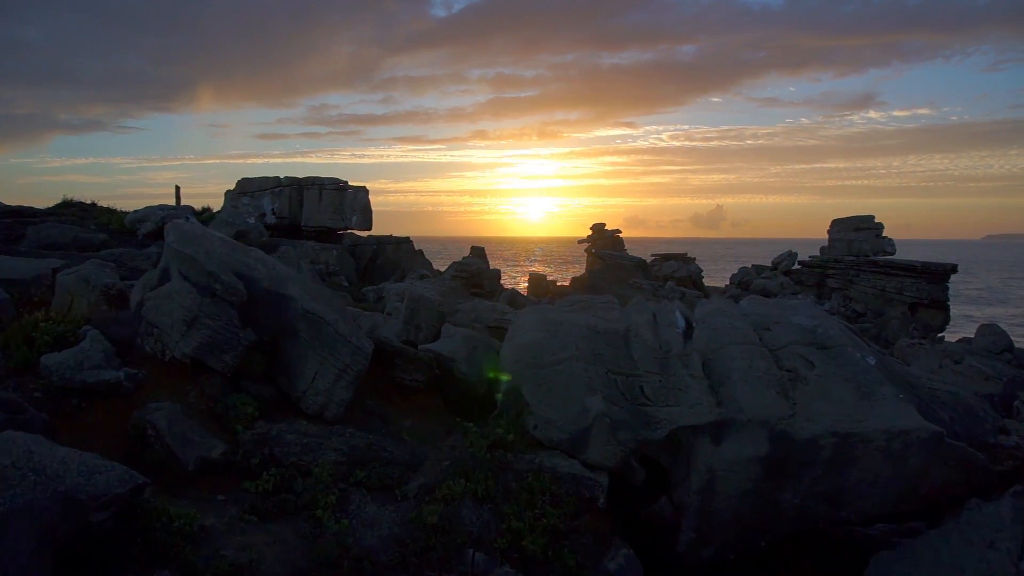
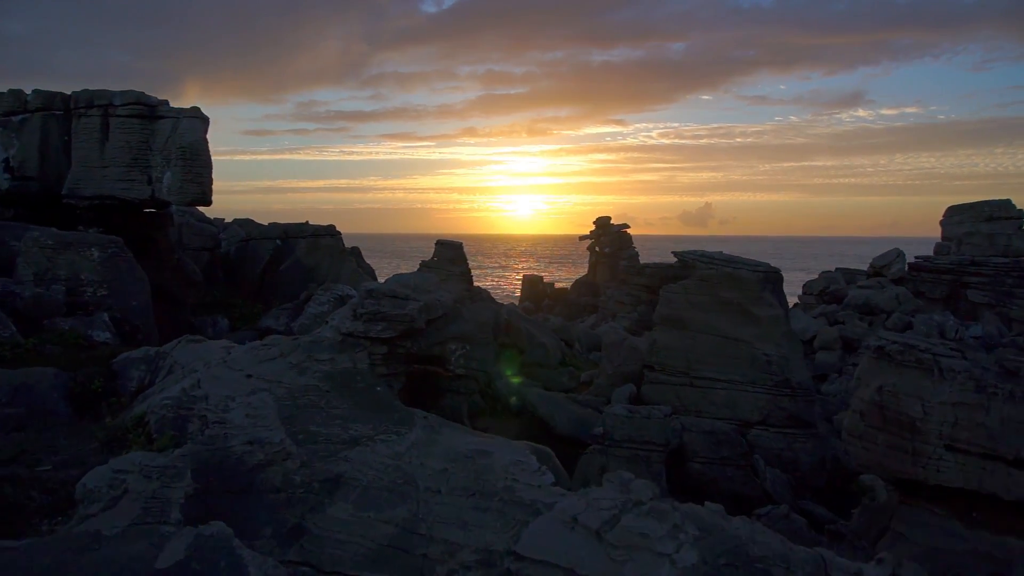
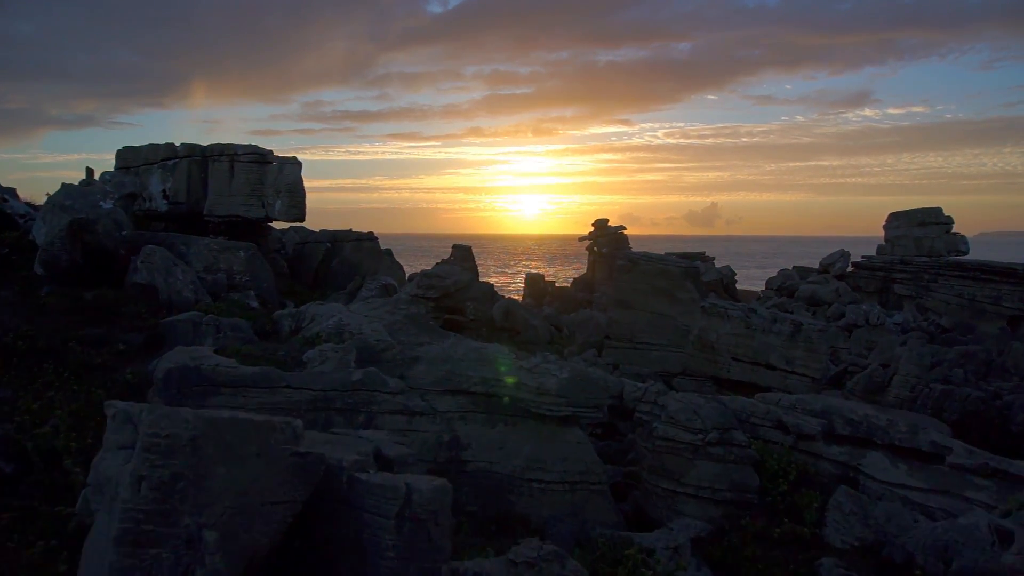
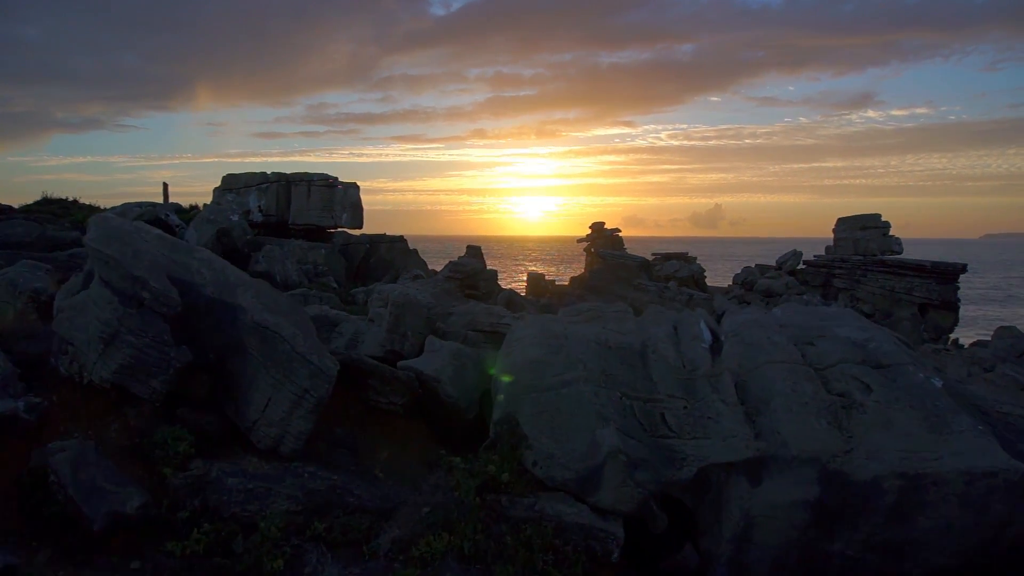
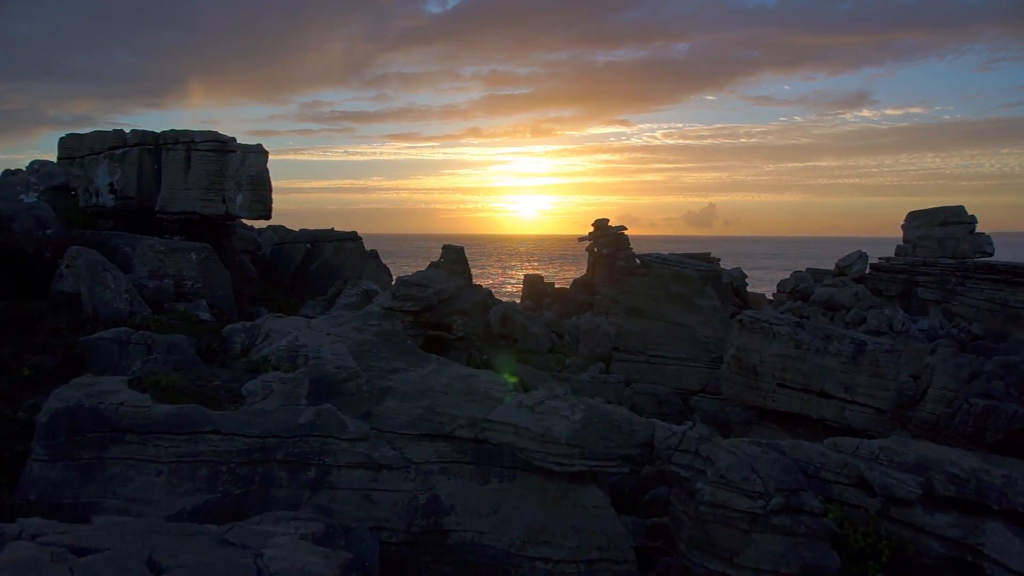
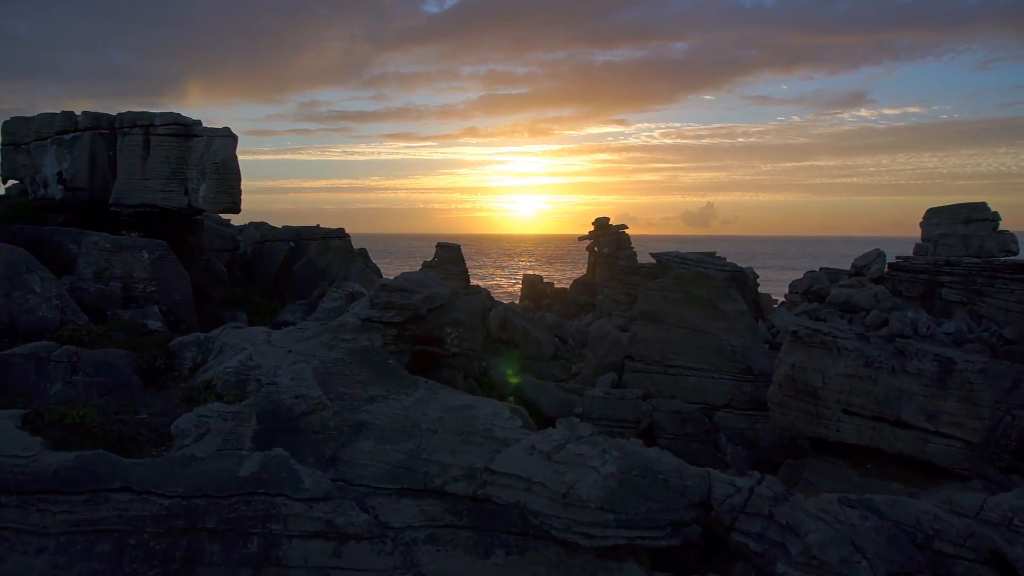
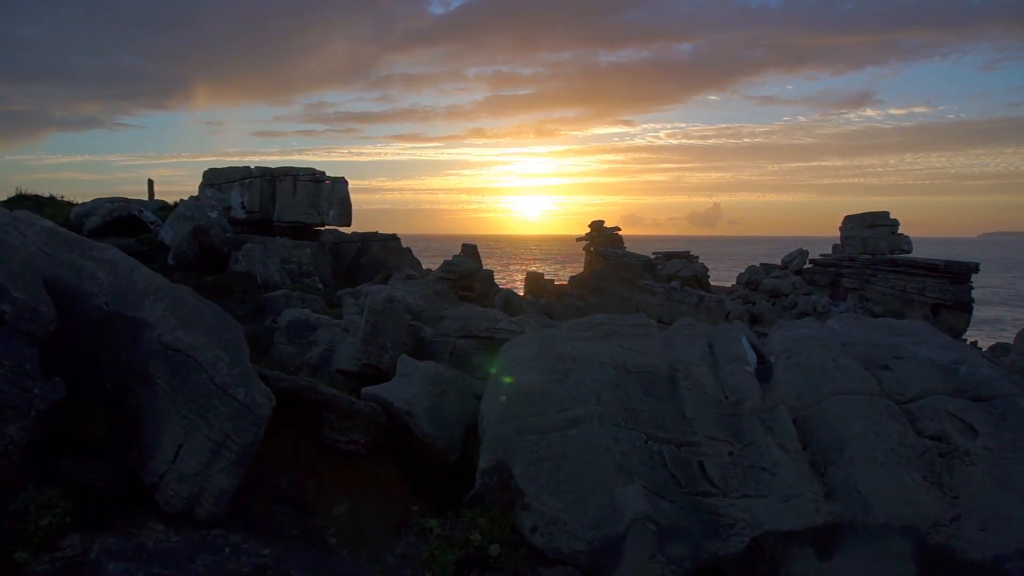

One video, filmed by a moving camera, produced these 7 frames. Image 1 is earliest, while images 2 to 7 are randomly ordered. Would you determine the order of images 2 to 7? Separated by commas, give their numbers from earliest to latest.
4, 7, 3, 5, 6, 2
